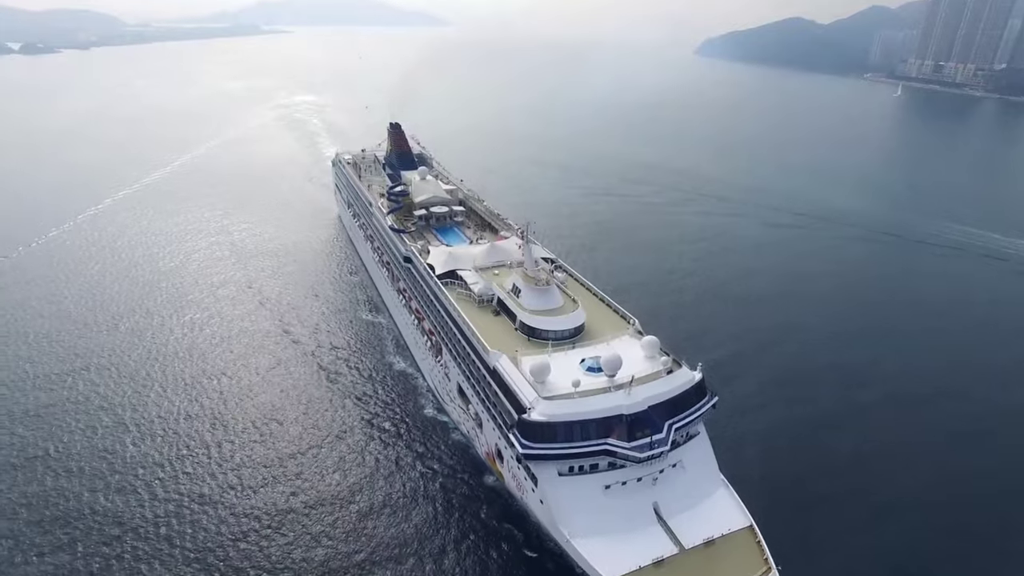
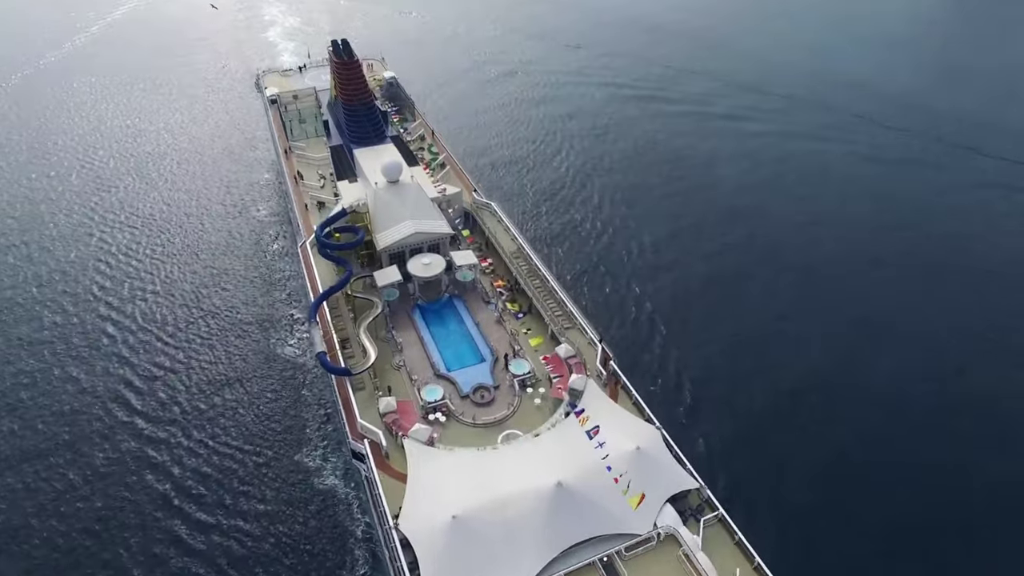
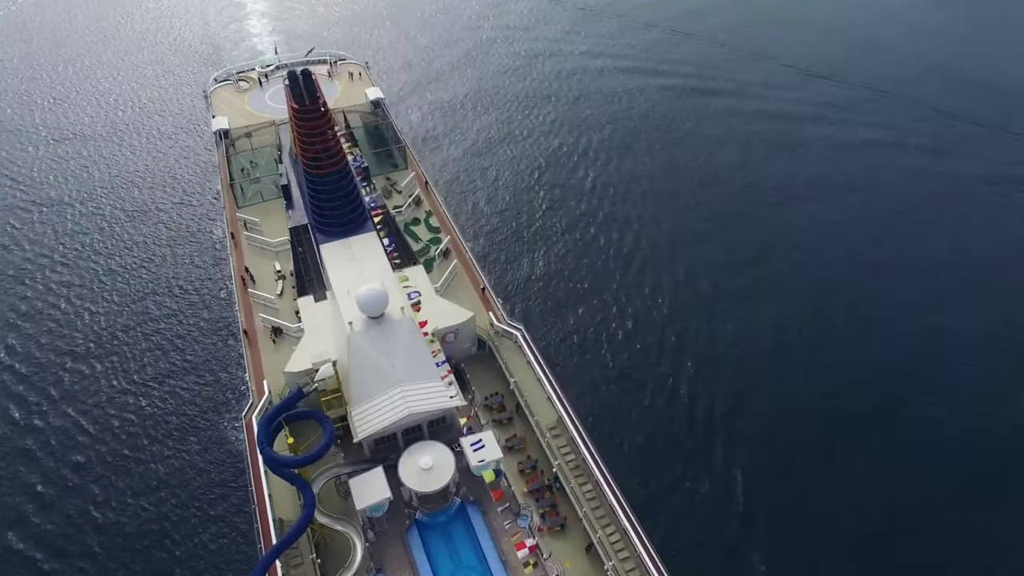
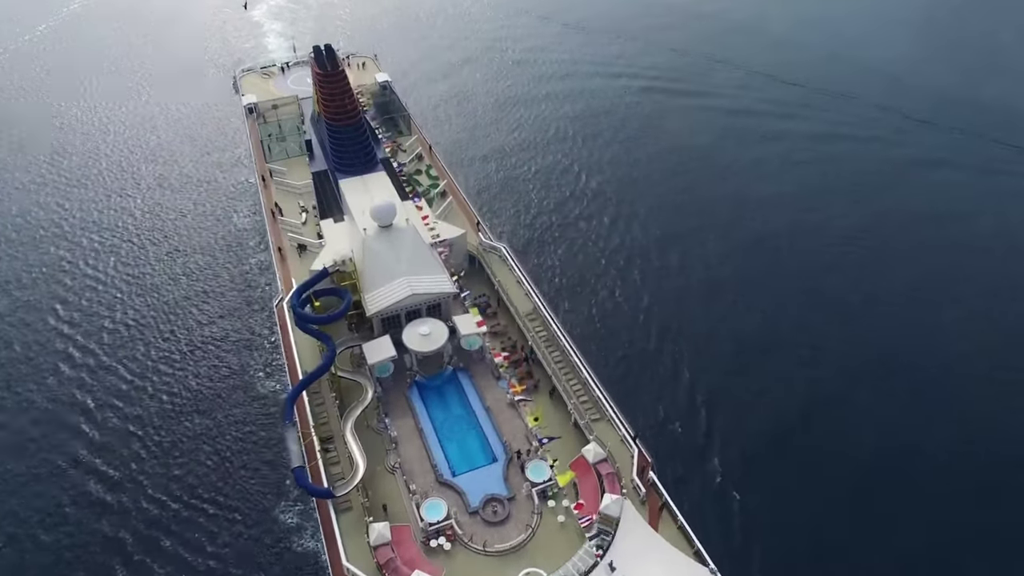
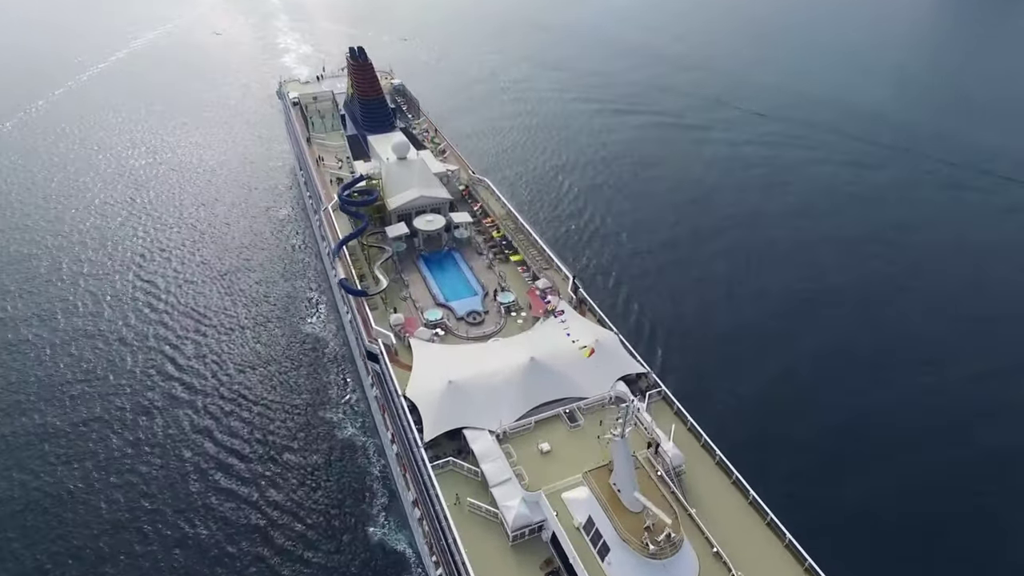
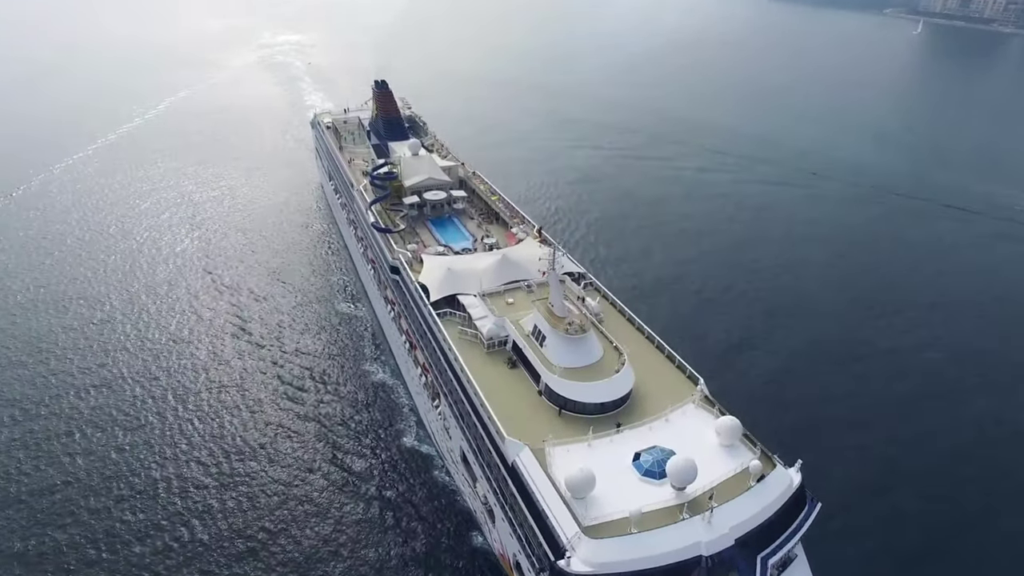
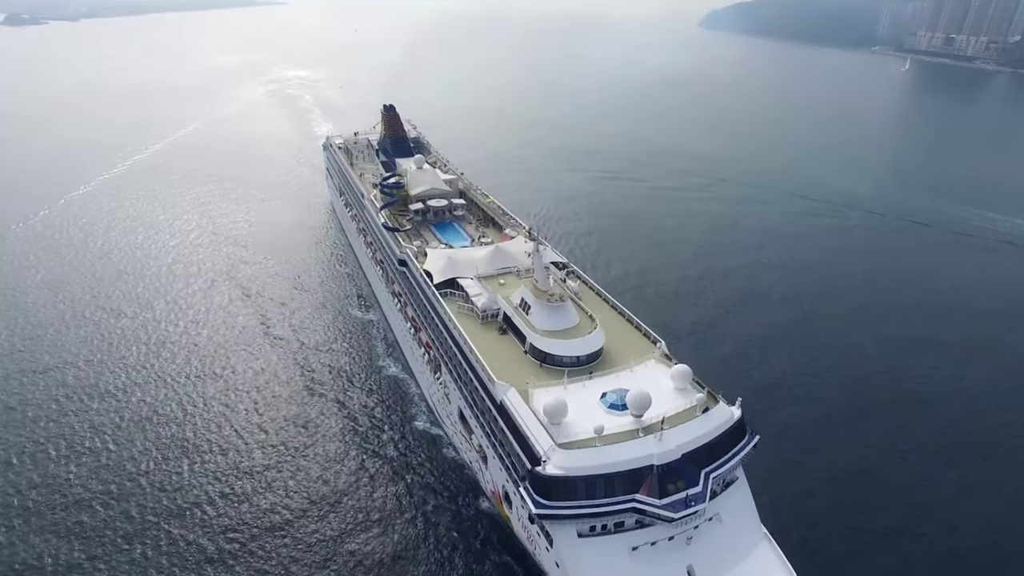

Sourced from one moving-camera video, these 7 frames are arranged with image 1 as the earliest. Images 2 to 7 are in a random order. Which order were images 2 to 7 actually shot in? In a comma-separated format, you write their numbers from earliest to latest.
7, 6, 5, 2, 4, 3
